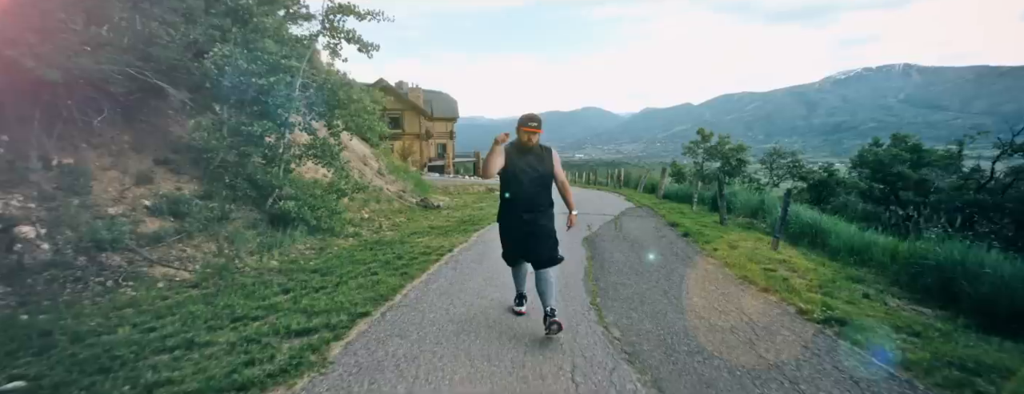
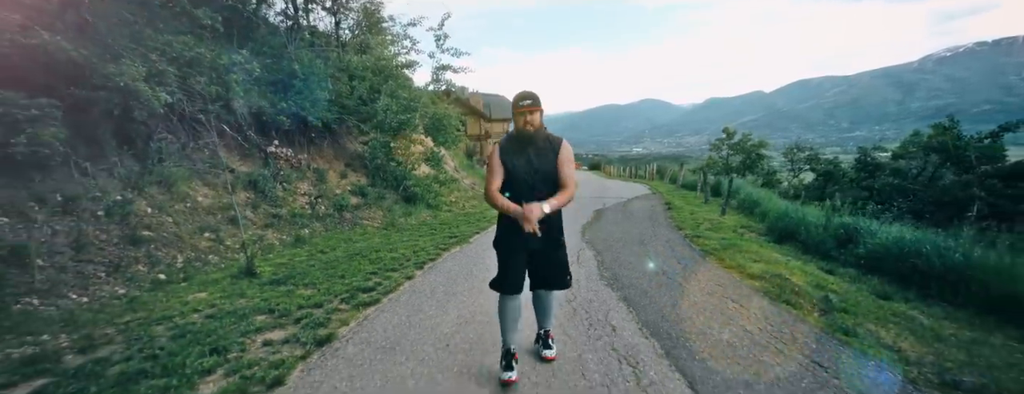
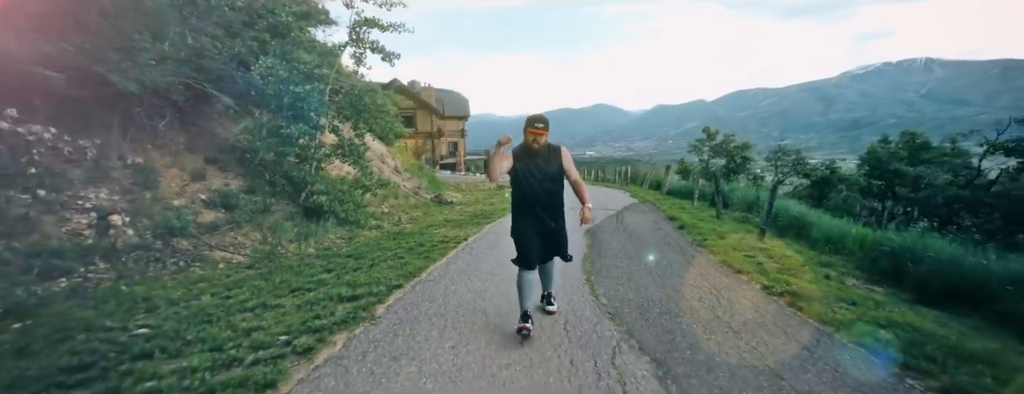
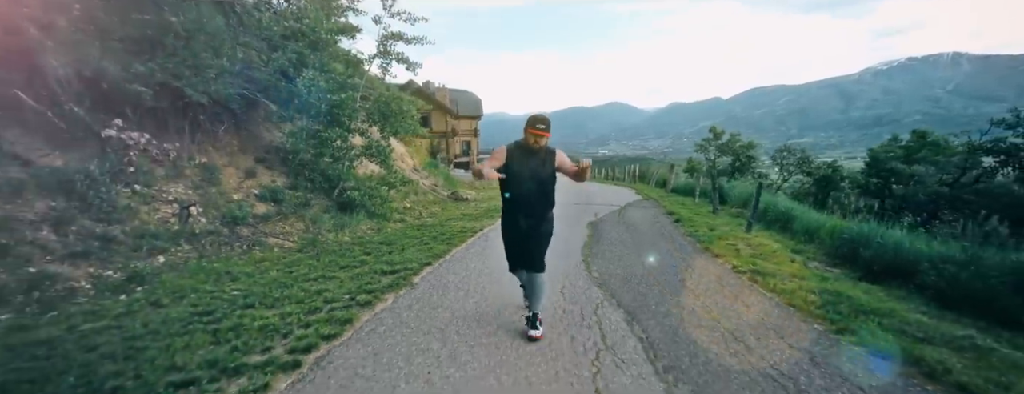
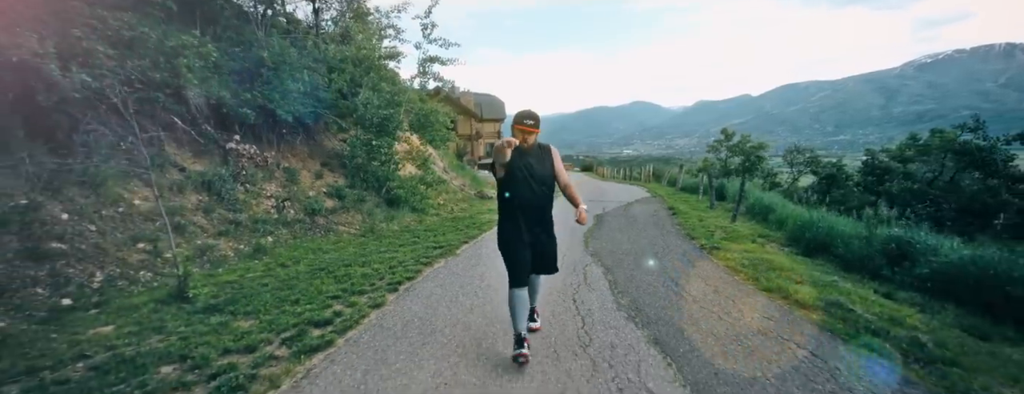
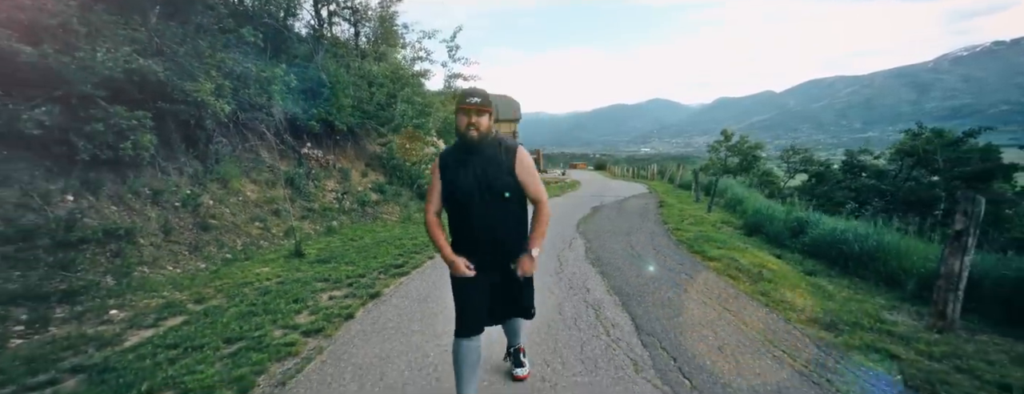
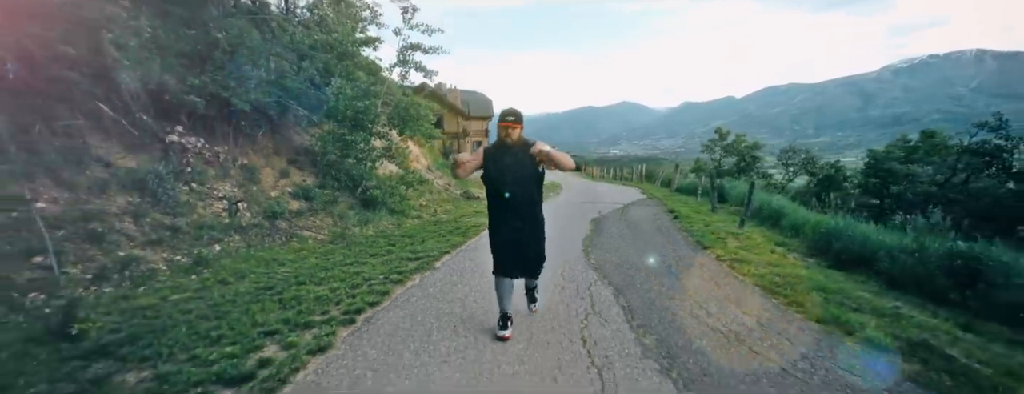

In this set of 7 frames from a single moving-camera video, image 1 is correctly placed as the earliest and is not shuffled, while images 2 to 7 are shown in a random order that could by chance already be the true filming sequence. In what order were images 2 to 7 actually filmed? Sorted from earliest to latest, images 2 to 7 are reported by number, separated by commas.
3, 4, 7, 5, 2, 6
